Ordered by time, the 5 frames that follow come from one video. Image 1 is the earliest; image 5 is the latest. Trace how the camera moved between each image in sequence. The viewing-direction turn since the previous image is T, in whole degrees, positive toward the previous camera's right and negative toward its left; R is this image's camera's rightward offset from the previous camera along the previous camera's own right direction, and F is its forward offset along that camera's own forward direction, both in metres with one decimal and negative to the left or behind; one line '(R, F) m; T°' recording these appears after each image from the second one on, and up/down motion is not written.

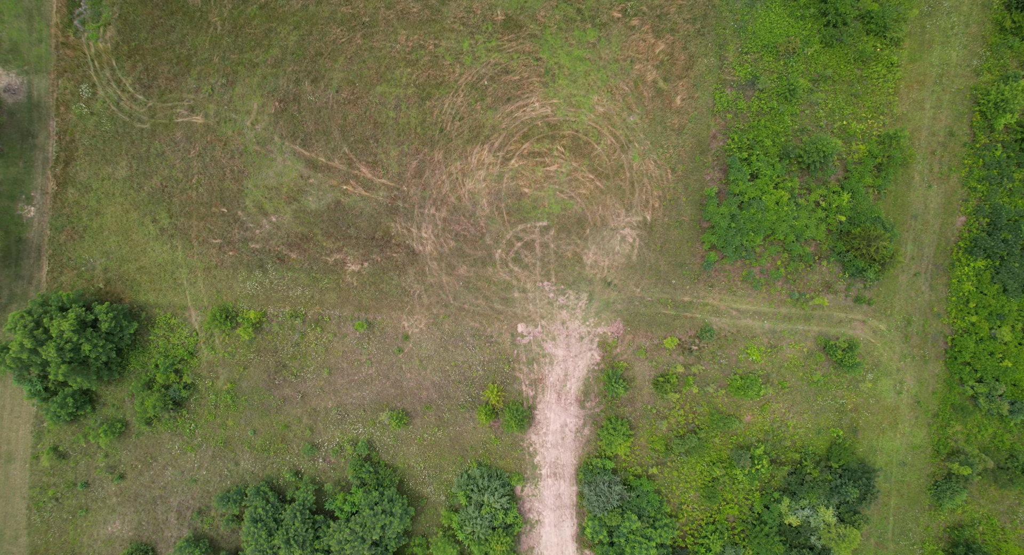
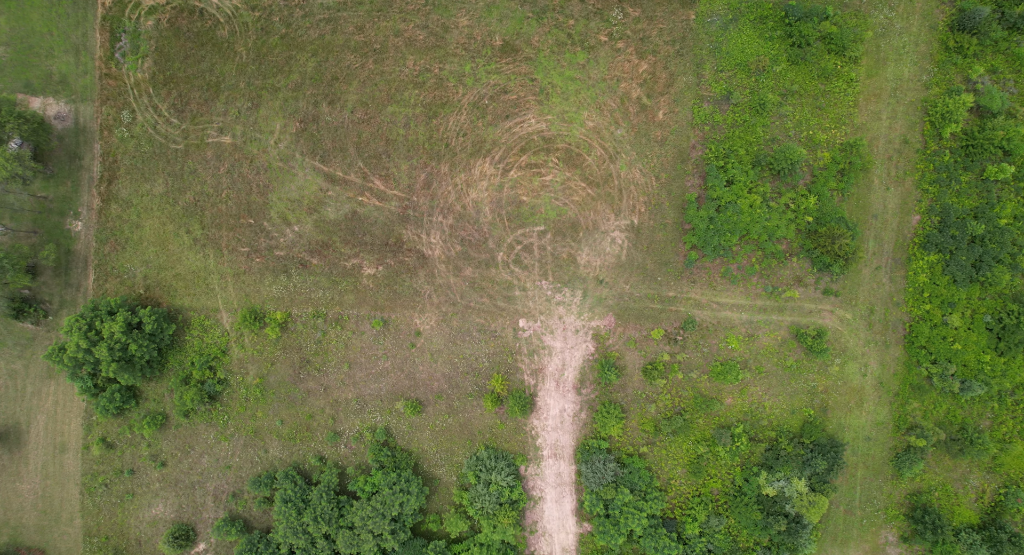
(0.0, -4.3) m; 0°
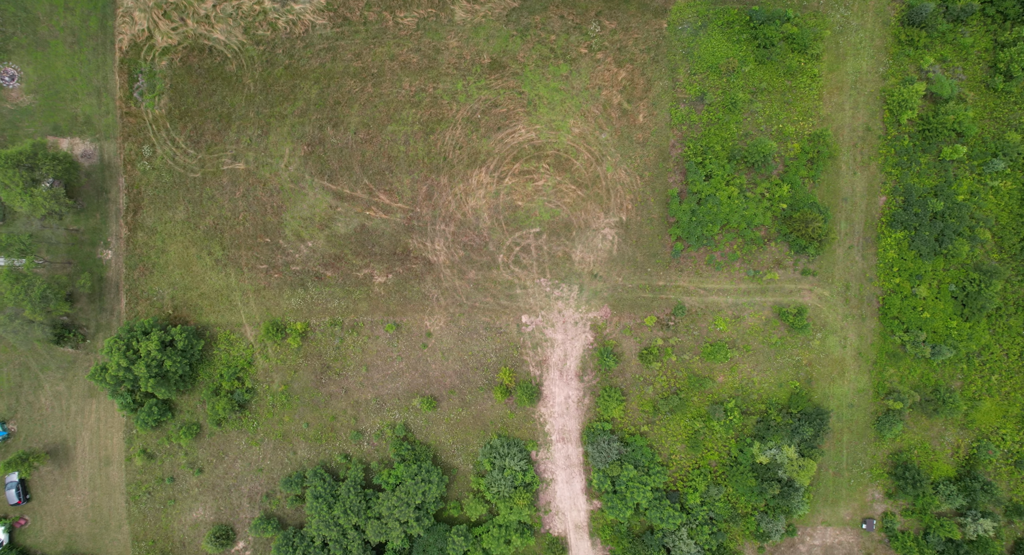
(0.0, -3.5) m; 0°
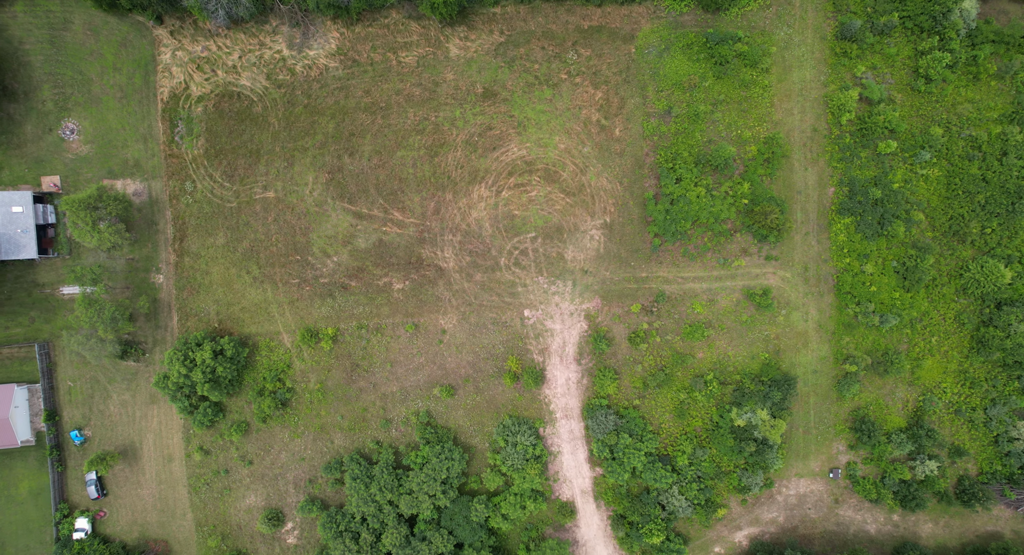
(+0.2, -6.9) m; 0°
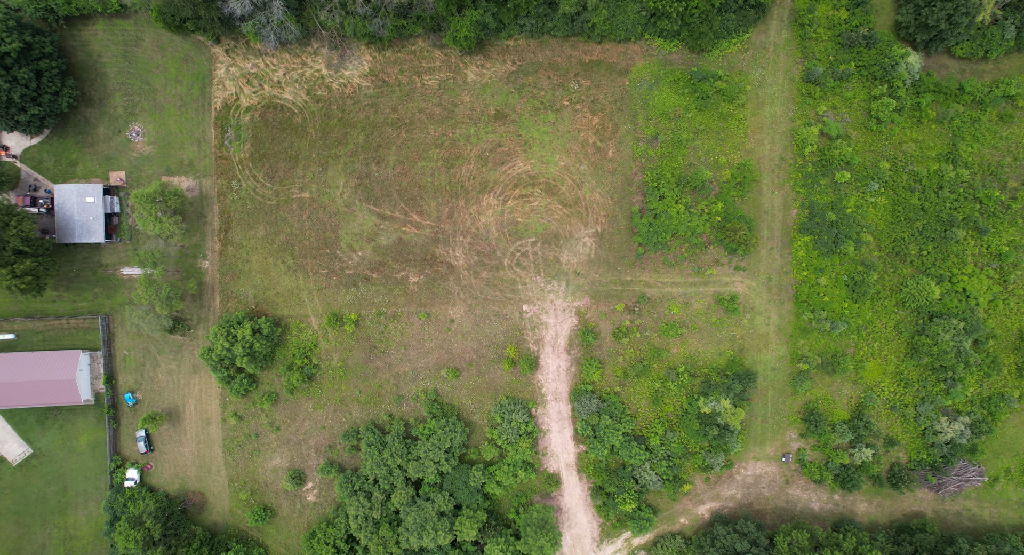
(0.0, -7.9) m; 0°
